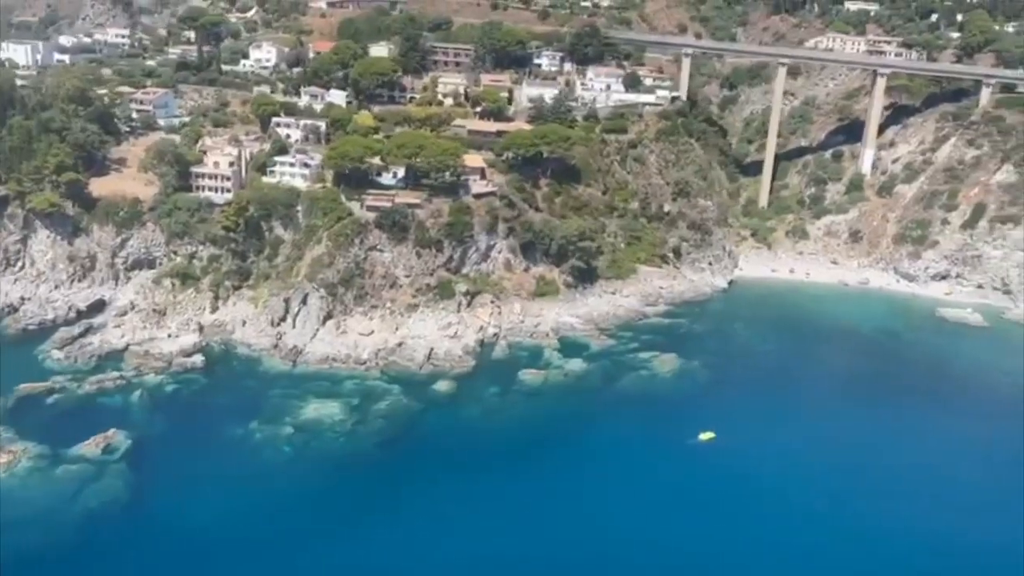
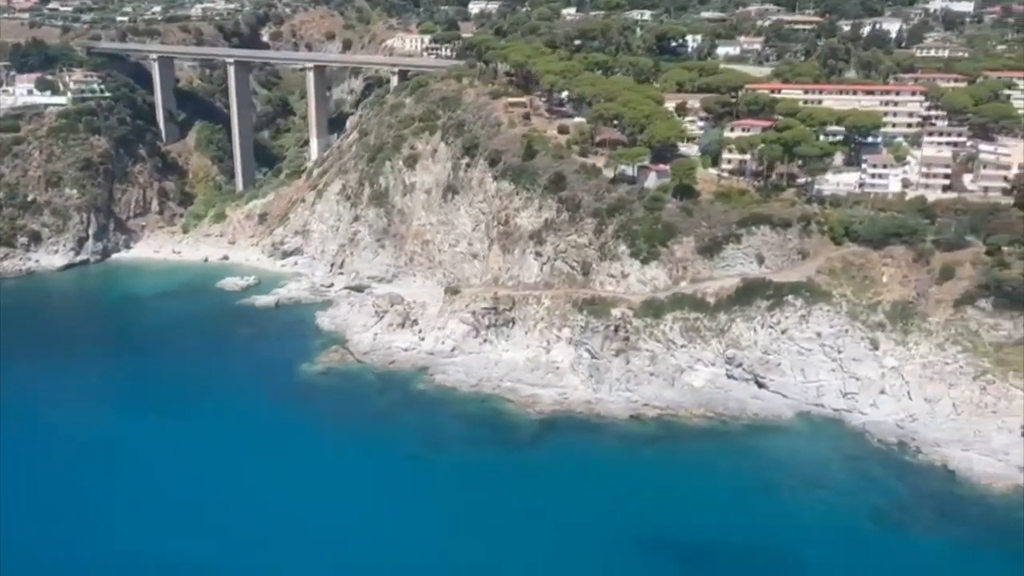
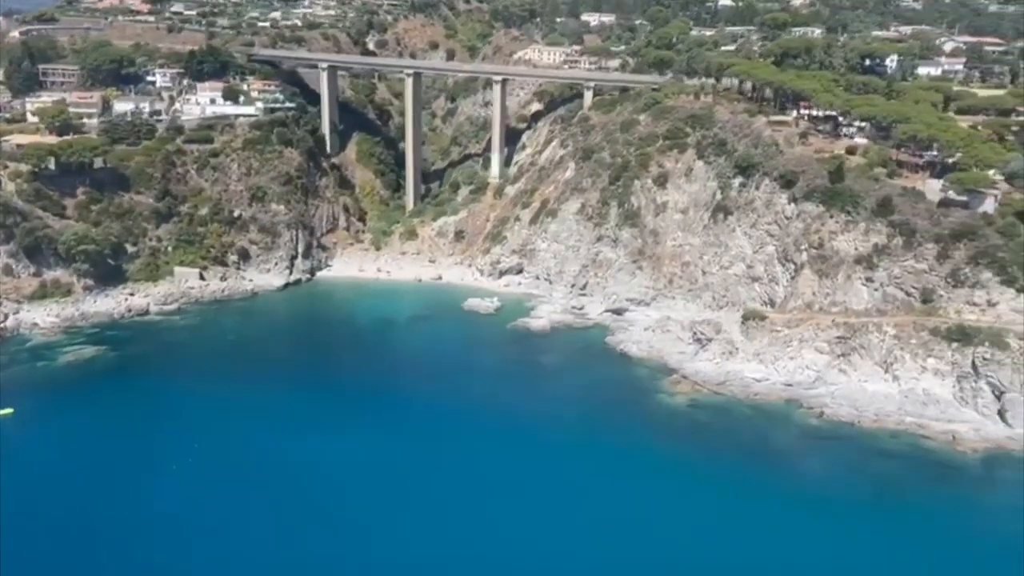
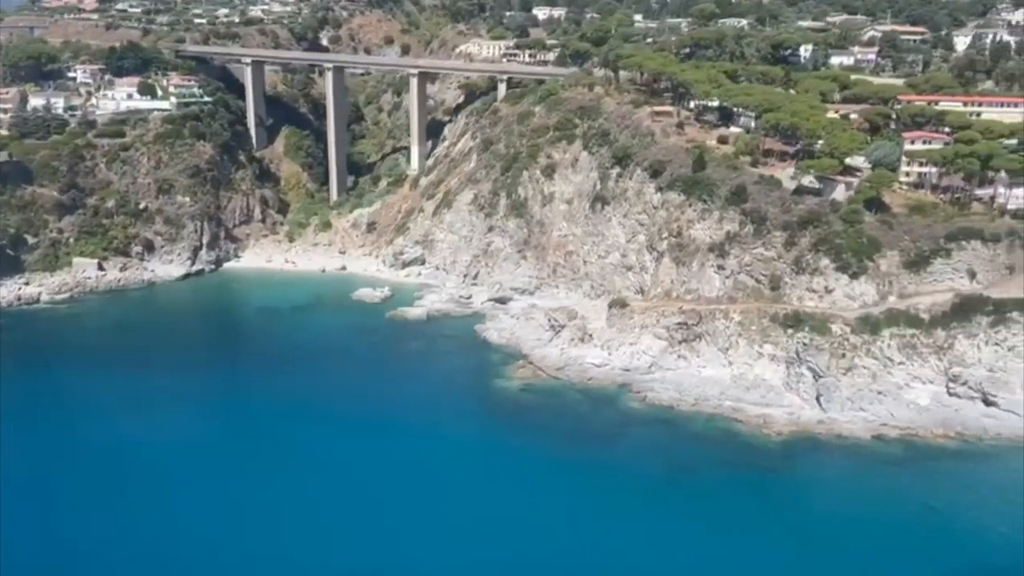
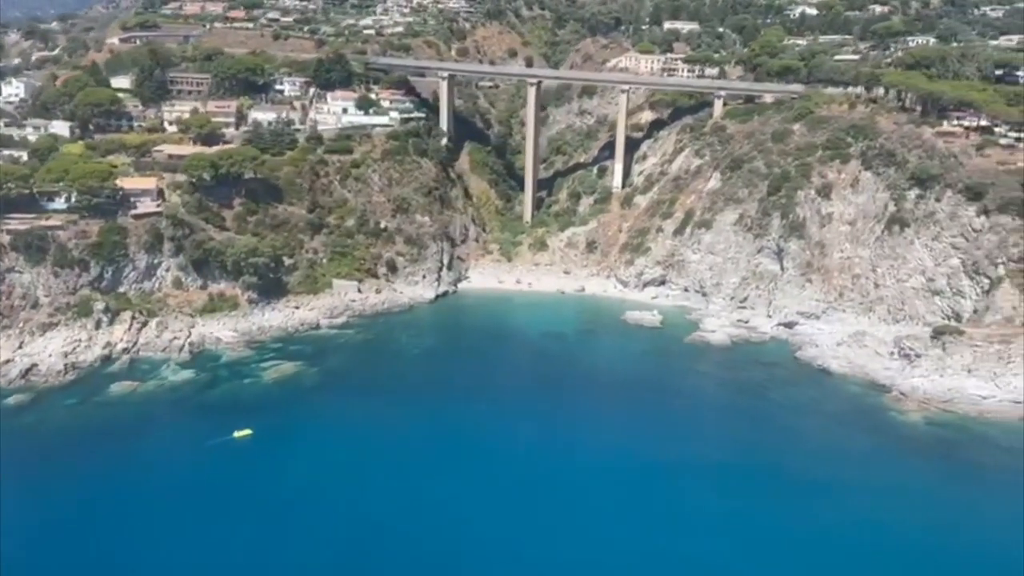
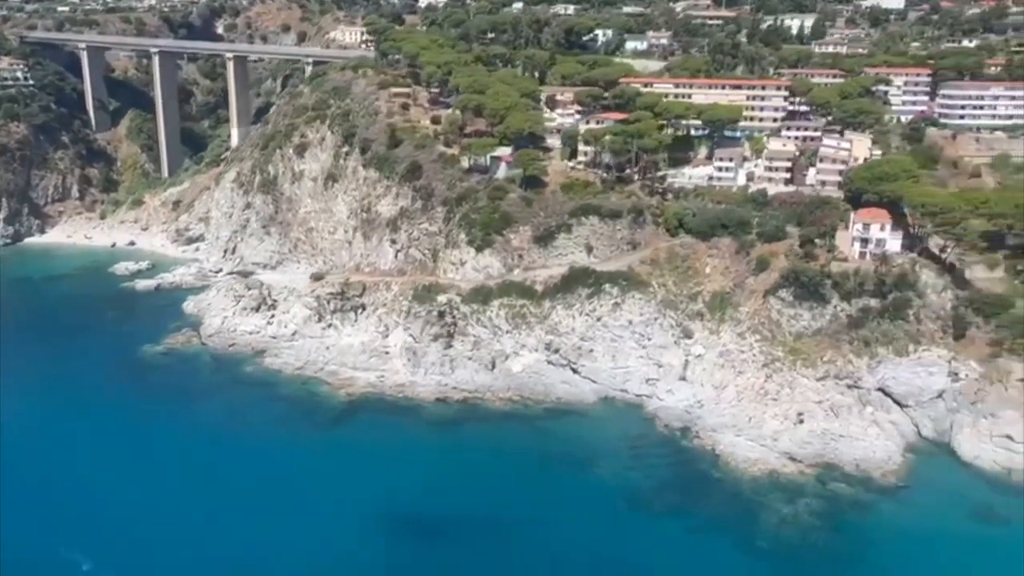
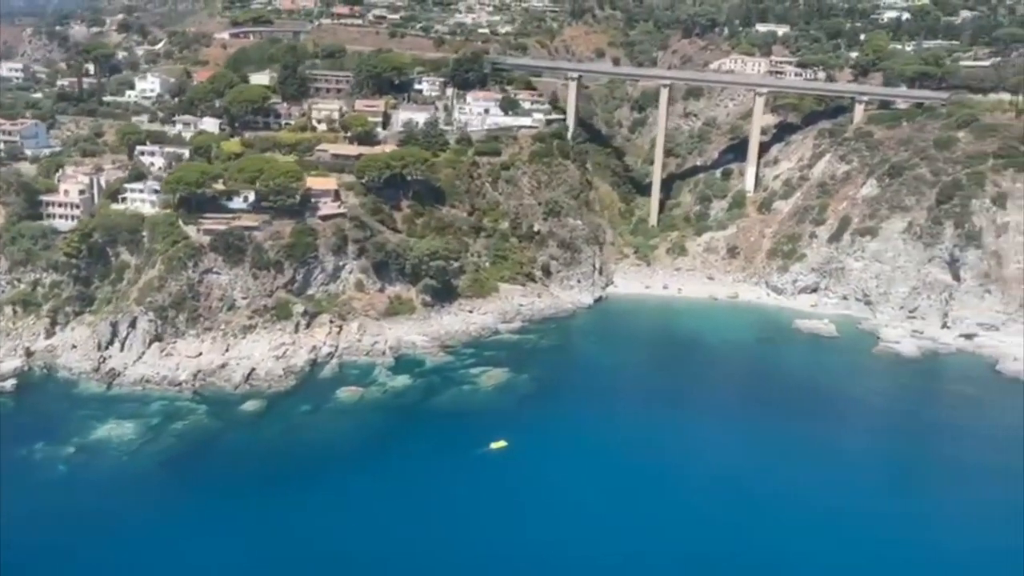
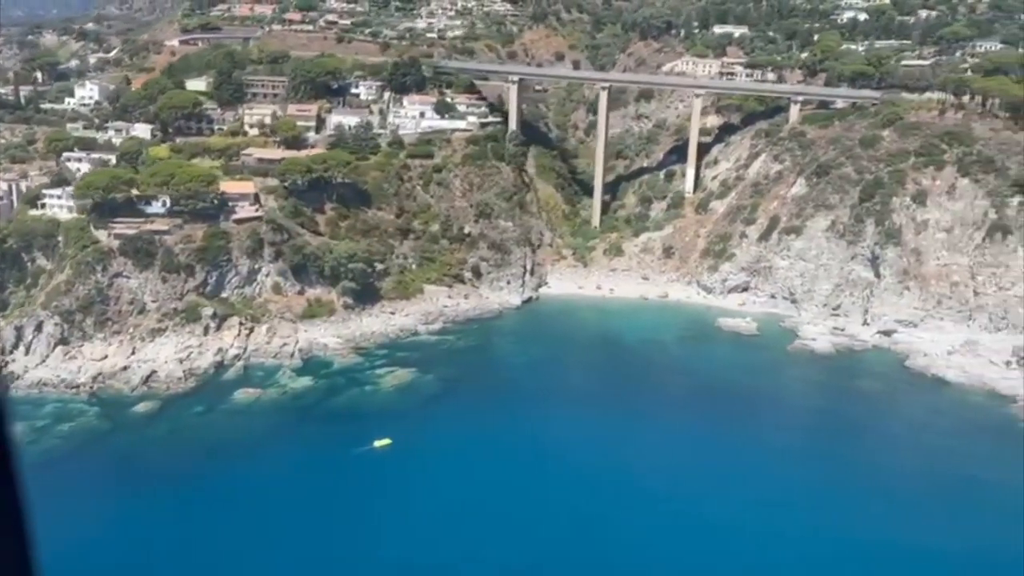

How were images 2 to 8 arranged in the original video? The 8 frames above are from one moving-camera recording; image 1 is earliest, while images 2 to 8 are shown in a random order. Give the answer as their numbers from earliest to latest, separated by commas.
7, 8, 5, 3, 4, 2, 6
